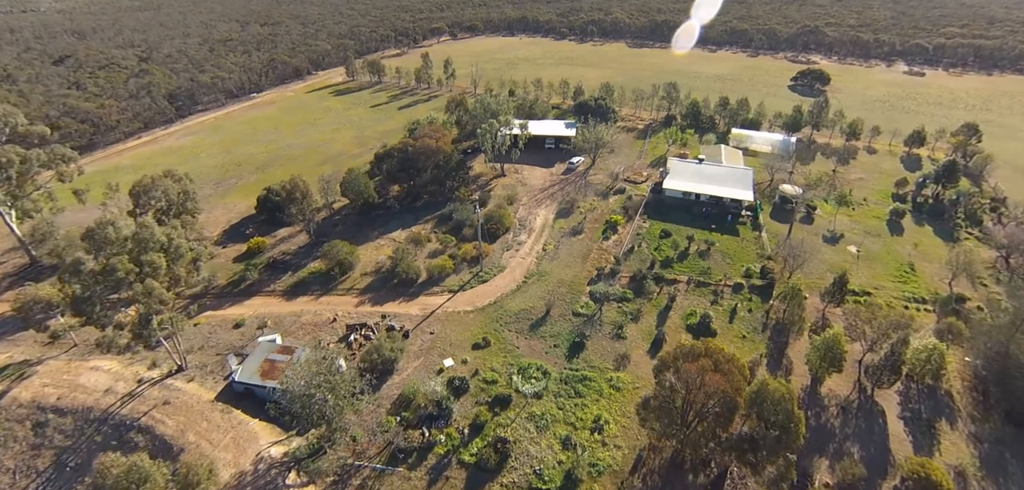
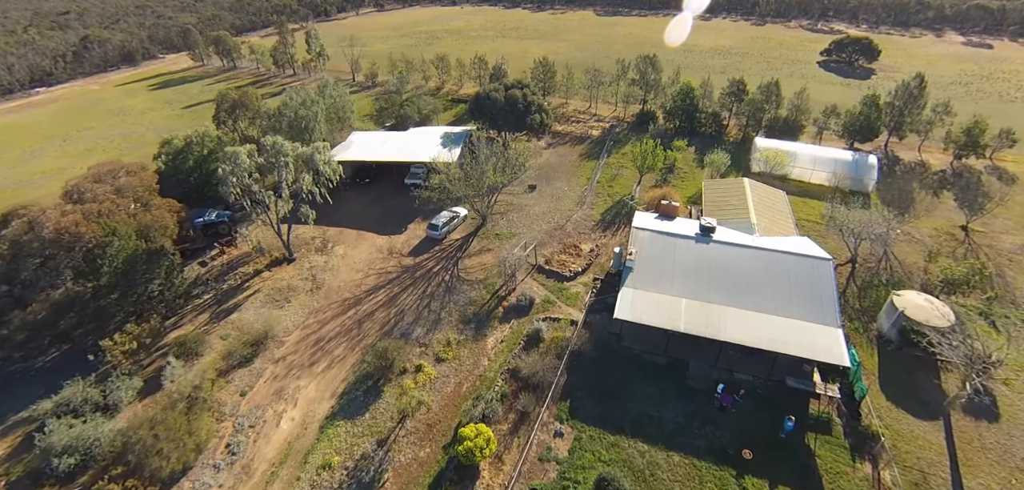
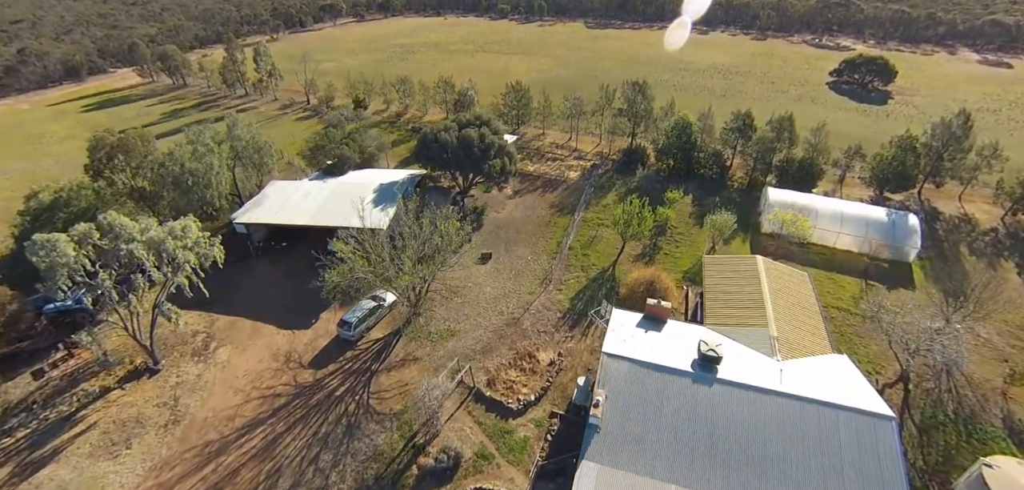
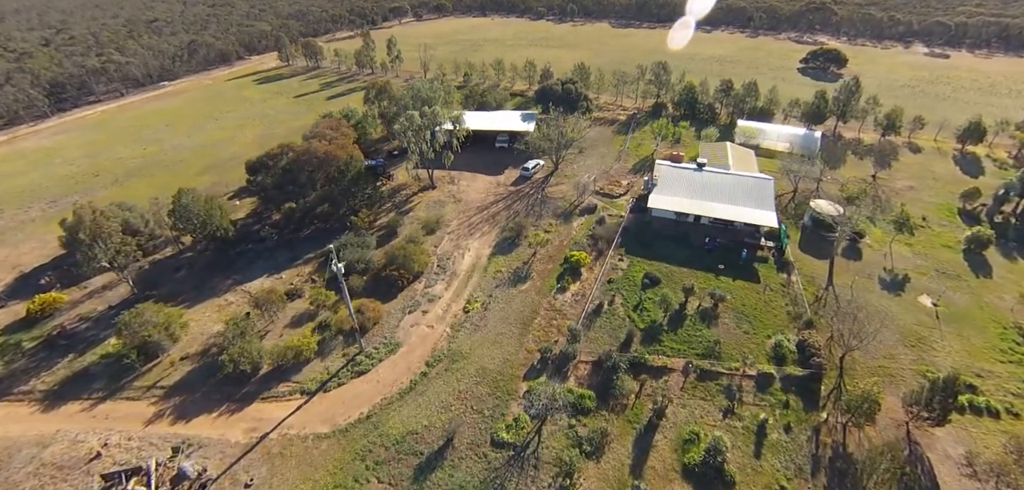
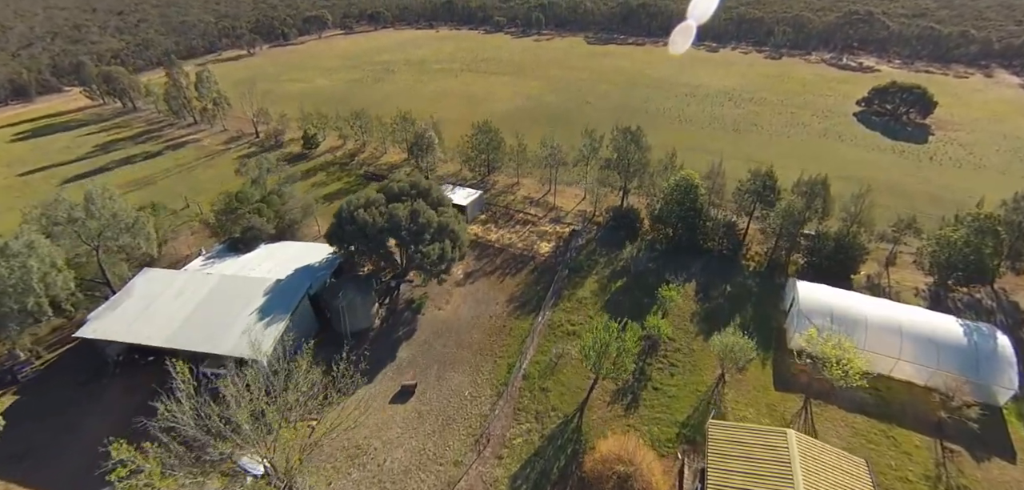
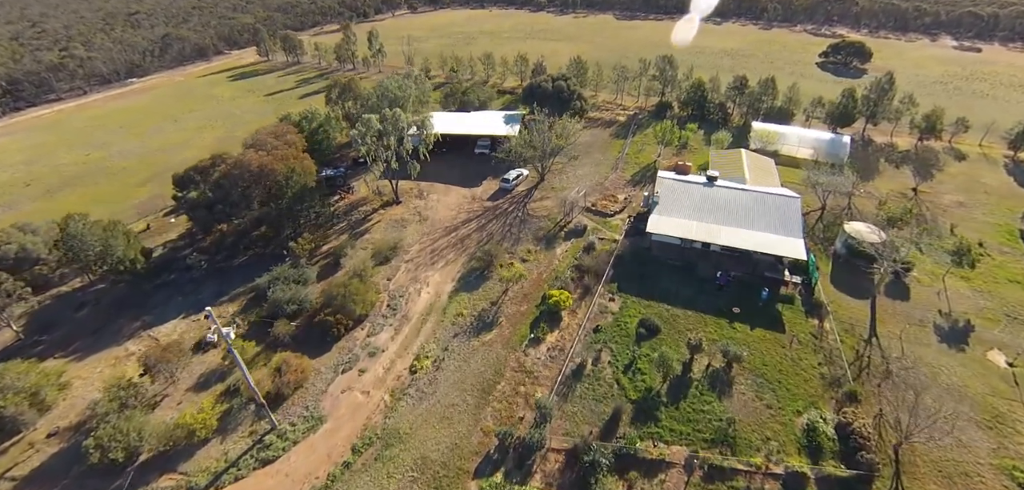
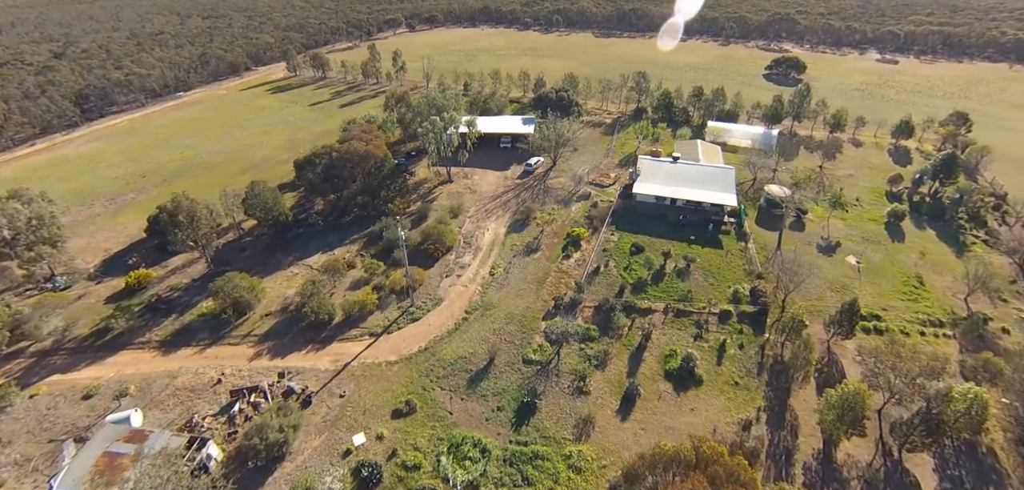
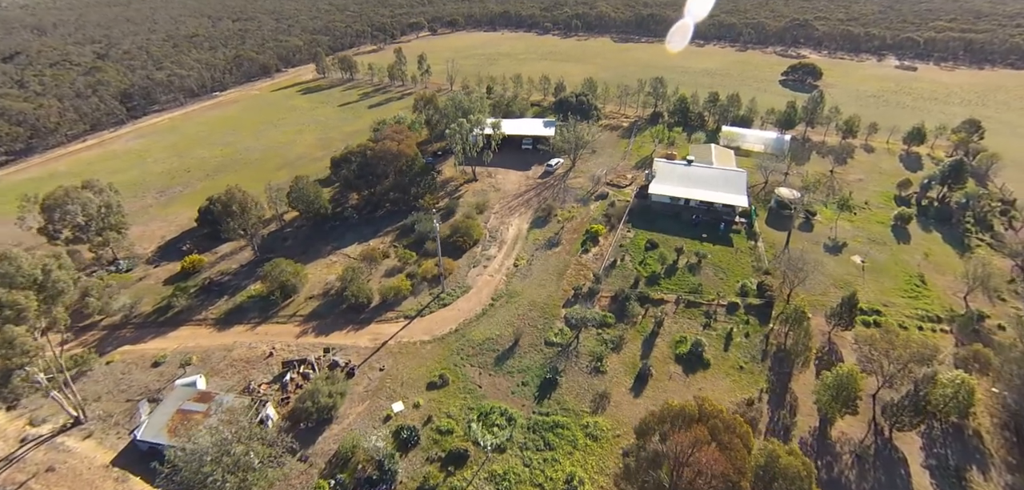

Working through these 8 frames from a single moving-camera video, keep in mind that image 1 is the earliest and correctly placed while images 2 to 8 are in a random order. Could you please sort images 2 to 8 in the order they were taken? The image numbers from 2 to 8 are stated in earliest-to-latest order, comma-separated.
8, 7, 4, 6, 2, 3, 5
